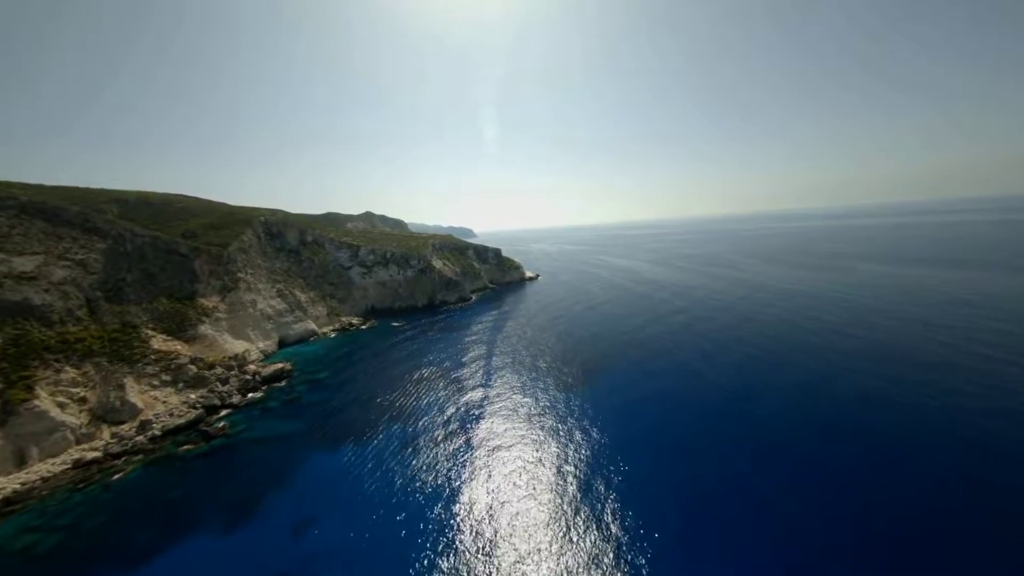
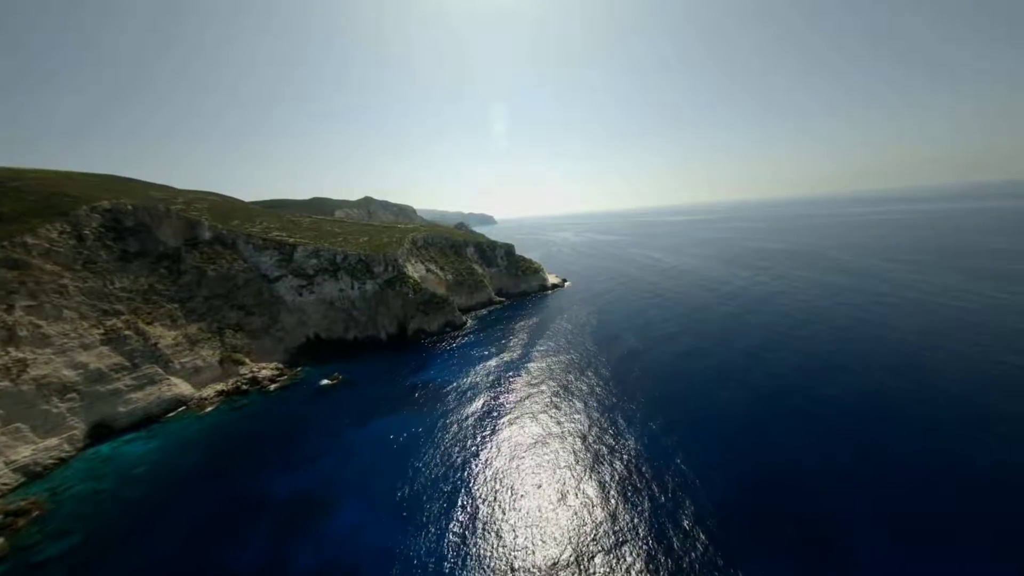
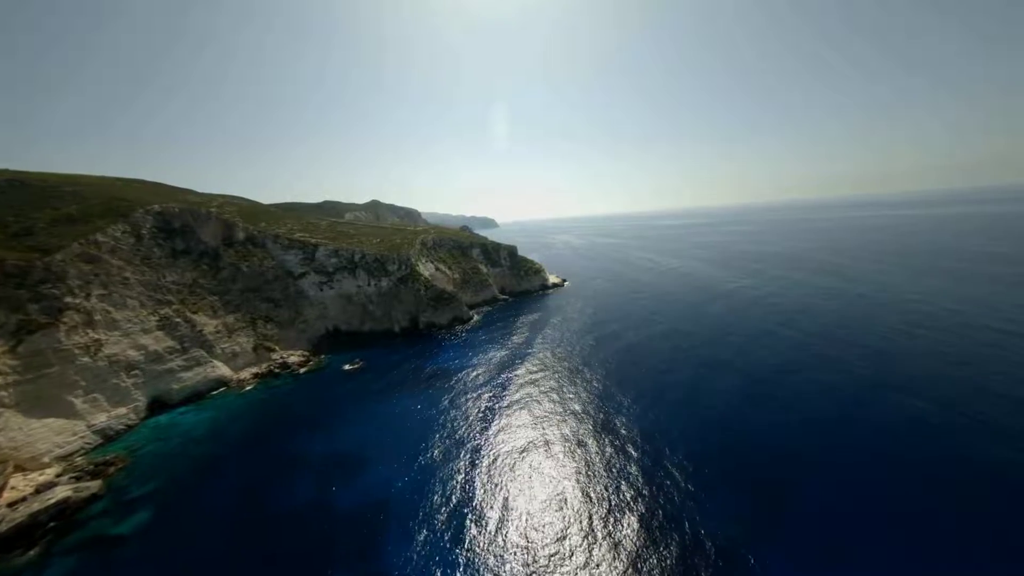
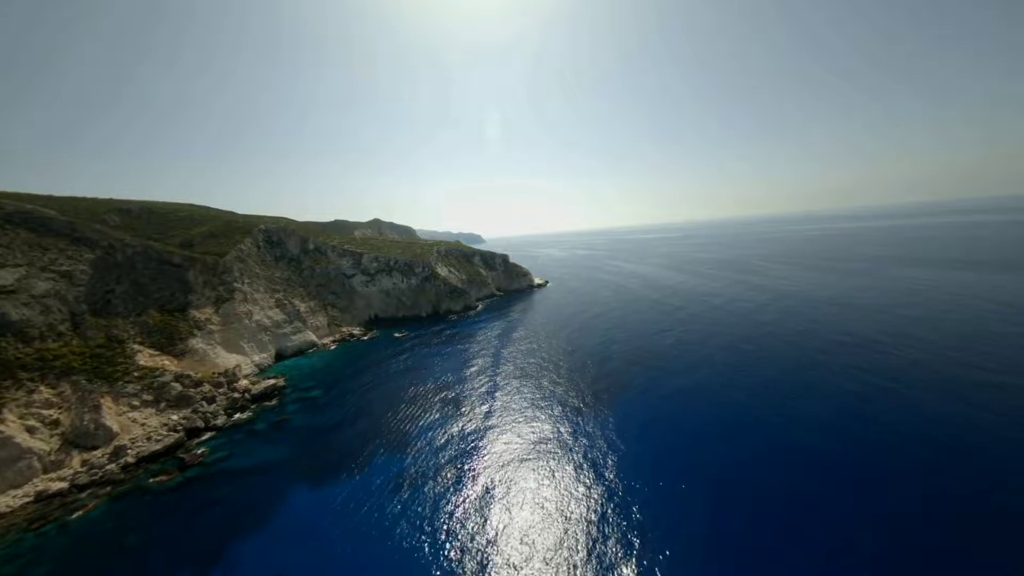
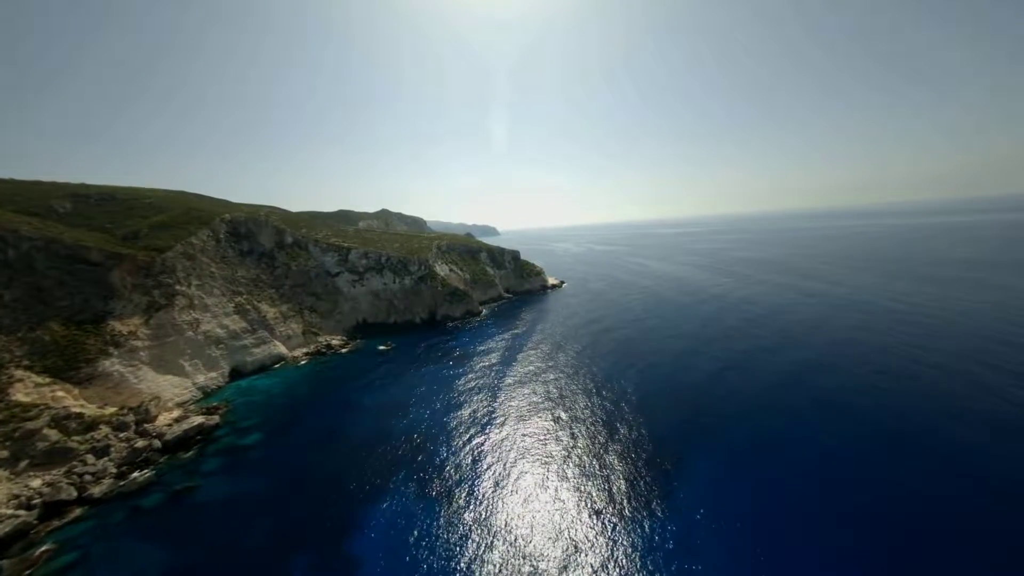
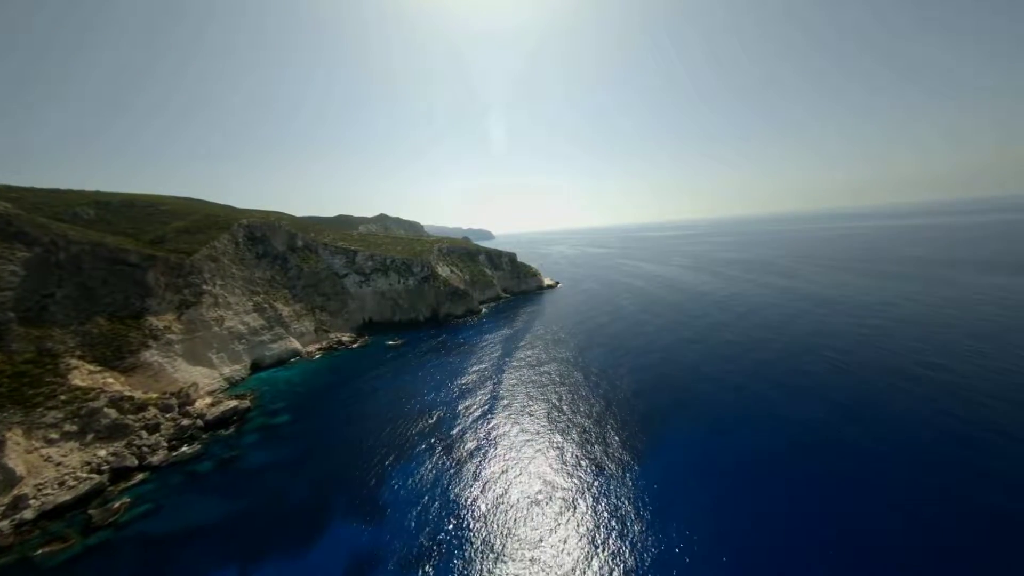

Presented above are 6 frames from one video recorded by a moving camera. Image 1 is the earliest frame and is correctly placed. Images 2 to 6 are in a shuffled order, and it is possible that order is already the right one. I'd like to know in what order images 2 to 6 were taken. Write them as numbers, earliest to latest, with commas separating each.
4, 6, 5, 3, 2
